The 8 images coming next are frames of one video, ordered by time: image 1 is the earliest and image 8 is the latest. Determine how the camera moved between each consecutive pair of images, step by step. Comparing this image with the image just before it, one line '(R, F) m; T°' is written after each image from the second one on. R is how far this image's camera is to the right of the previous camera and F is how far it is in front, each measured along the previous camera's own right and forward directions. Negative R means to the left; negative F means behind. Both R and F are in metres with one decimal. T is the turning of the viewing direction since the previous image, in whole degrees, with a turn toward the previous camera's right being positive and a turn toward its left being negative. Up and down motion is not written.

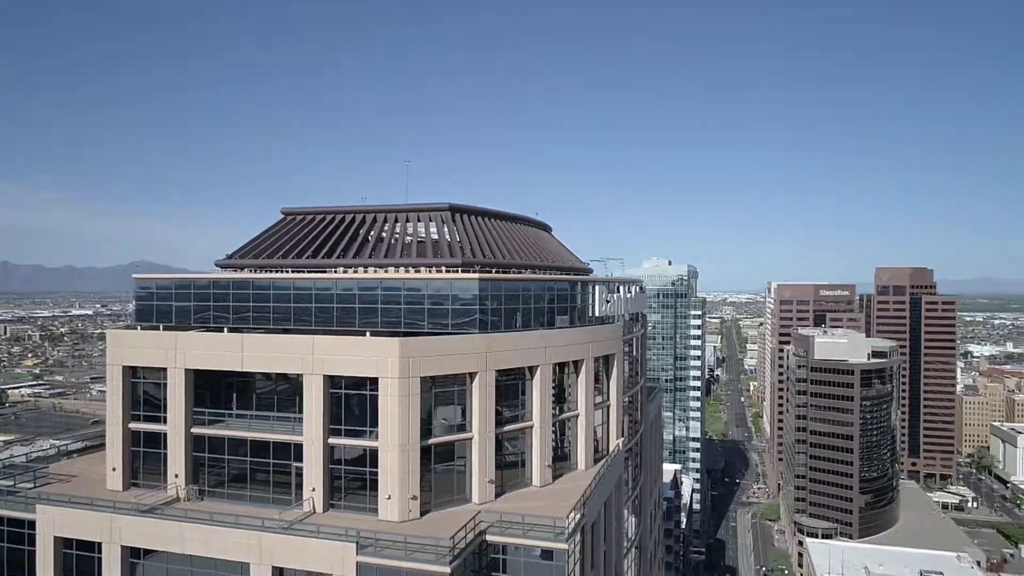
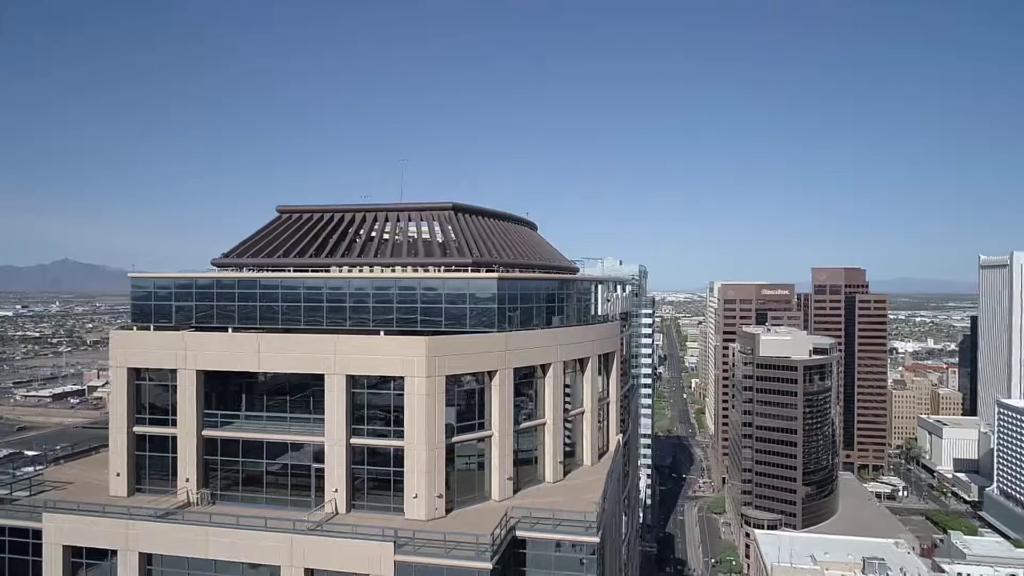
(-2.7, -0.2) m; +5°
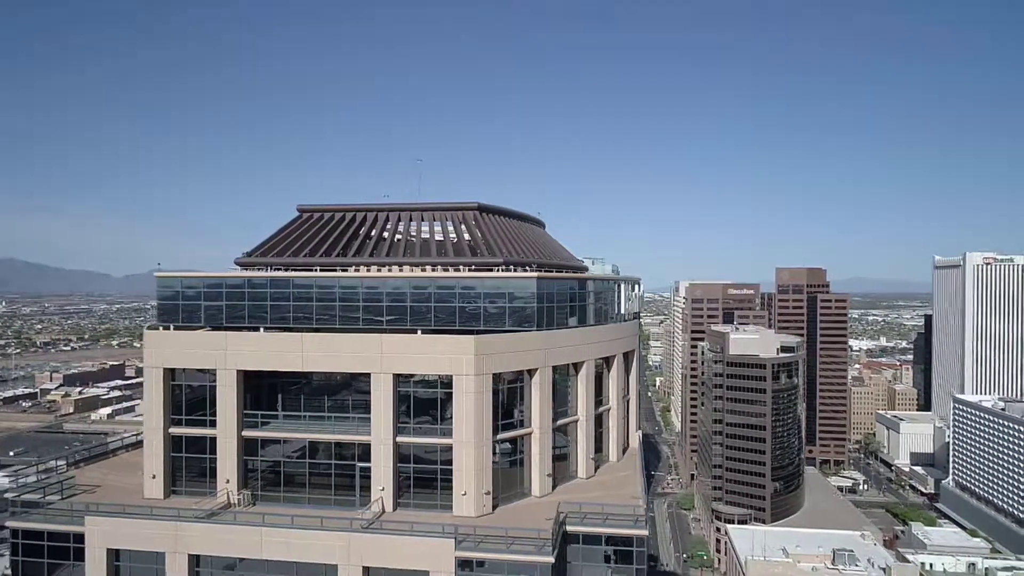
(-2.7, -0.3) m; +3°
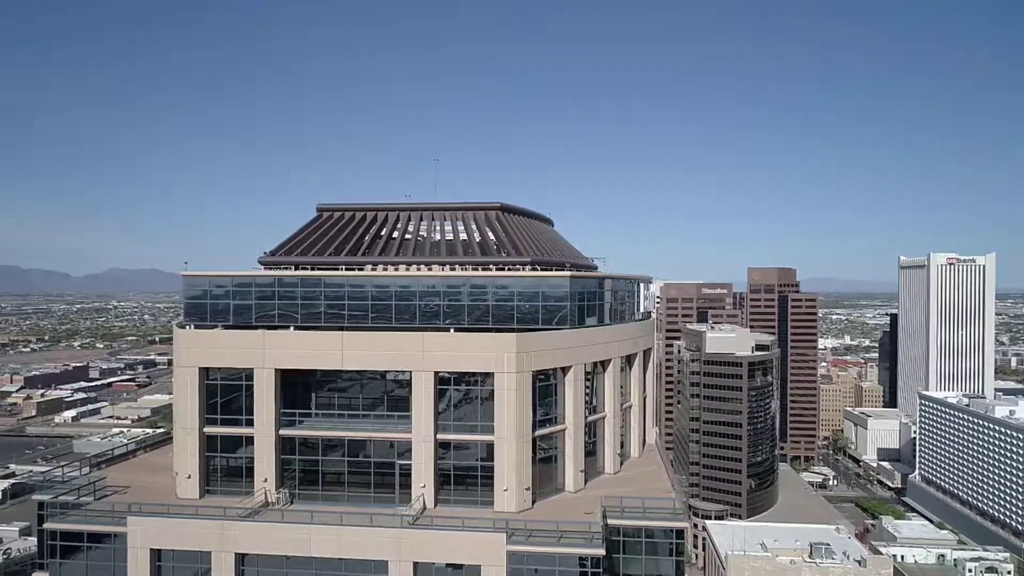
(-2.3, -0.3) m; +2°
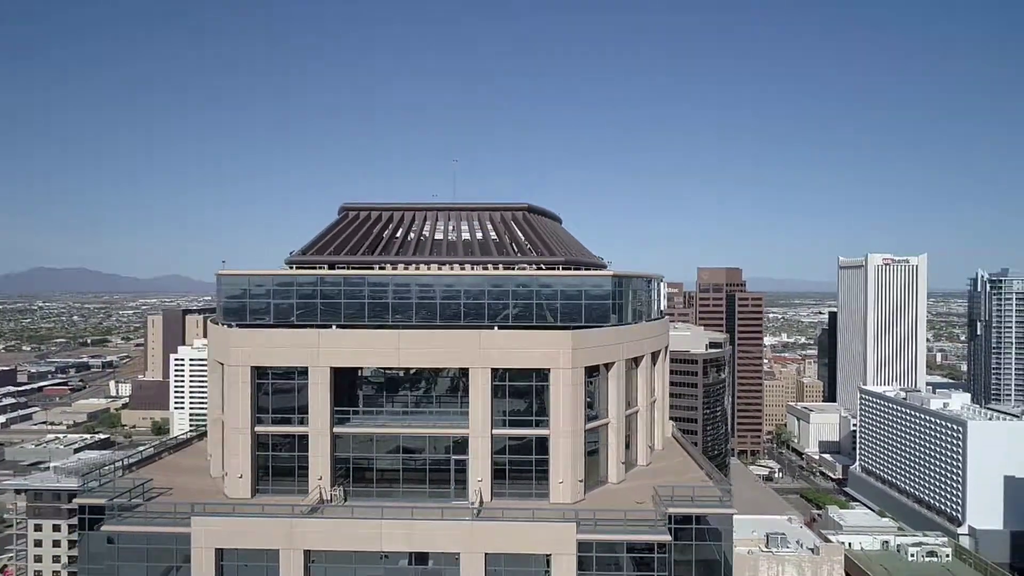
(-3.7, -0.6) m; +4°
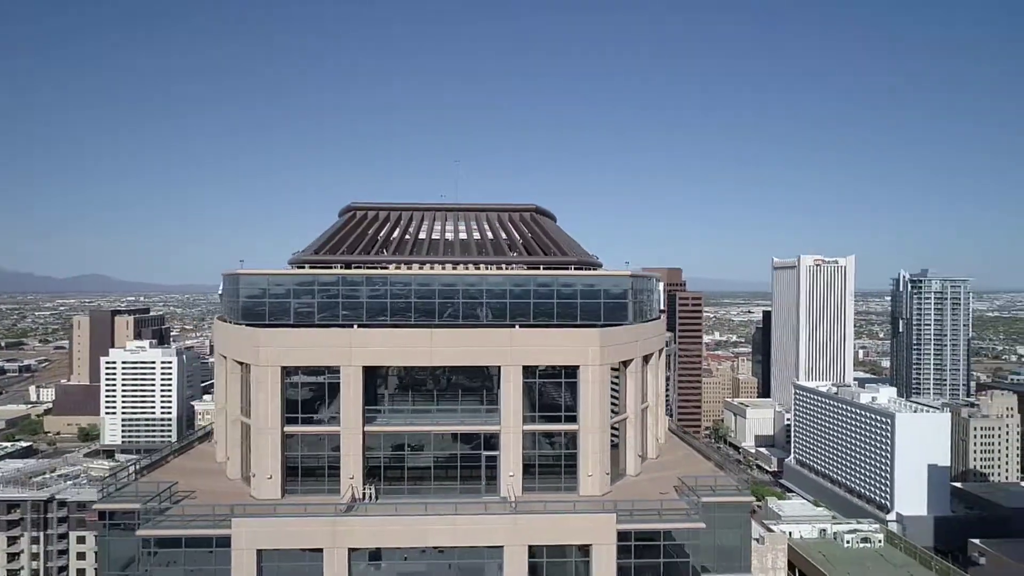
(-3.2, -0.5) m; +5°
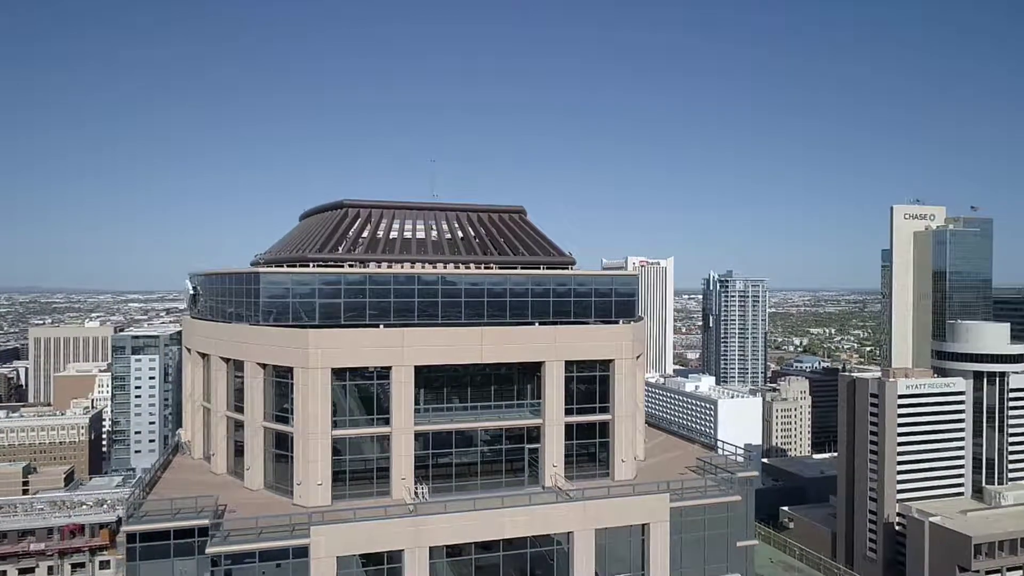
(-7.9, 0.0) m; +14°
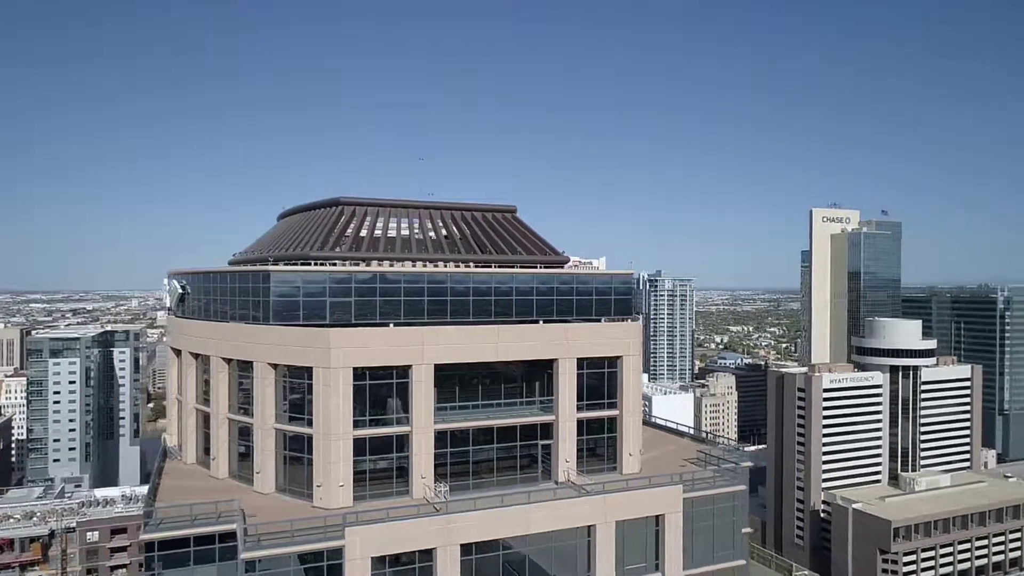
(-3.2, -0.1) m; +6°
